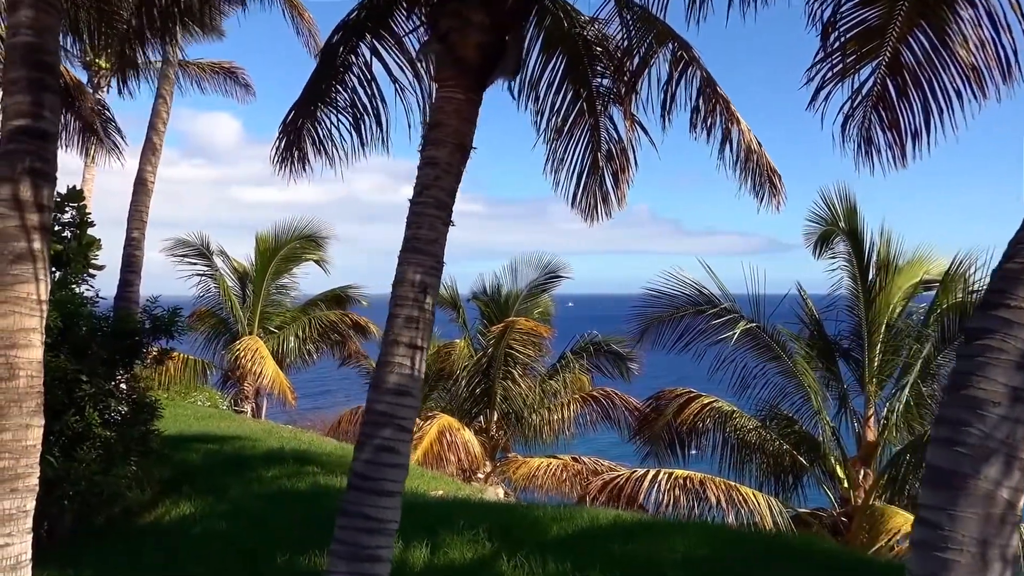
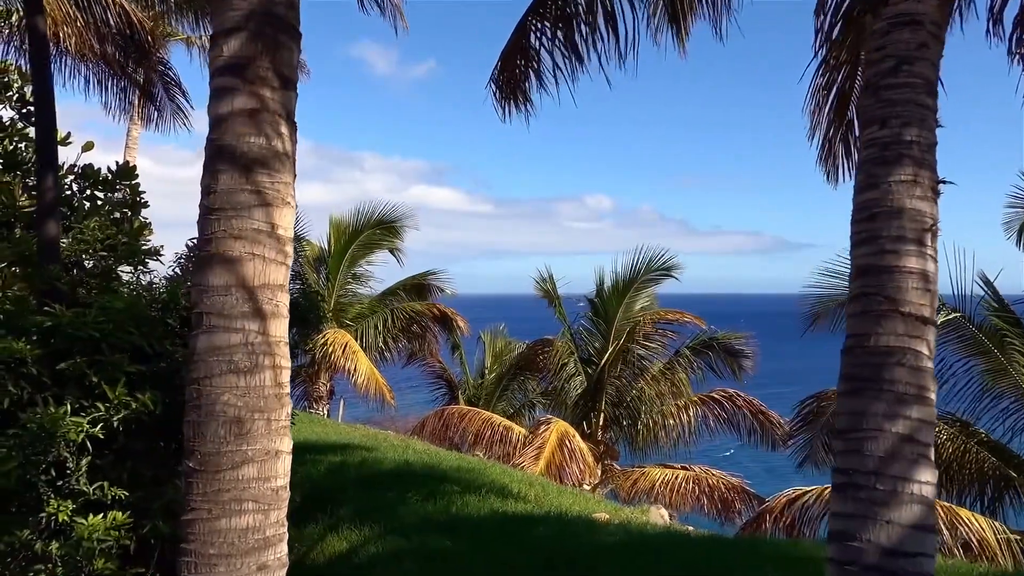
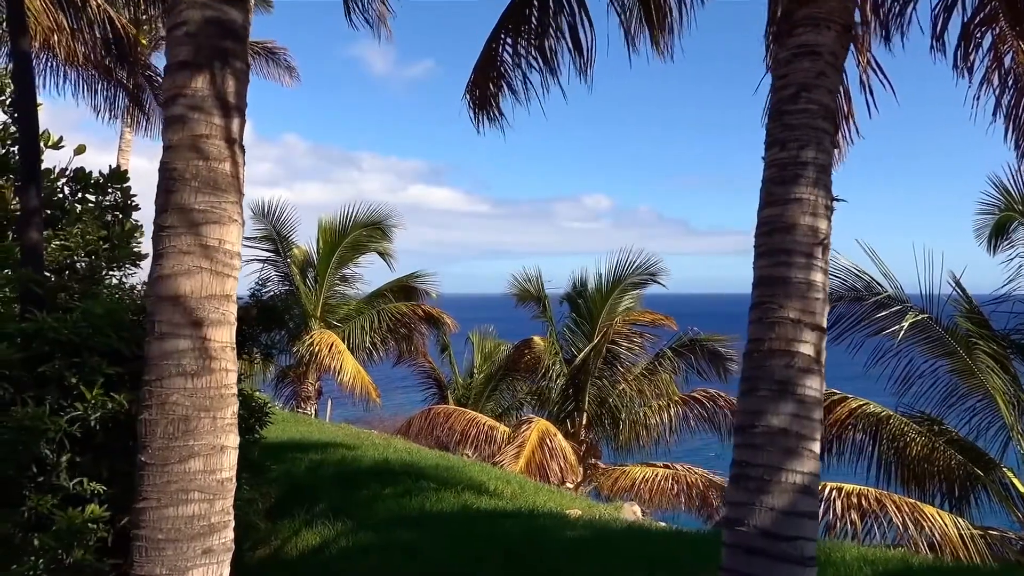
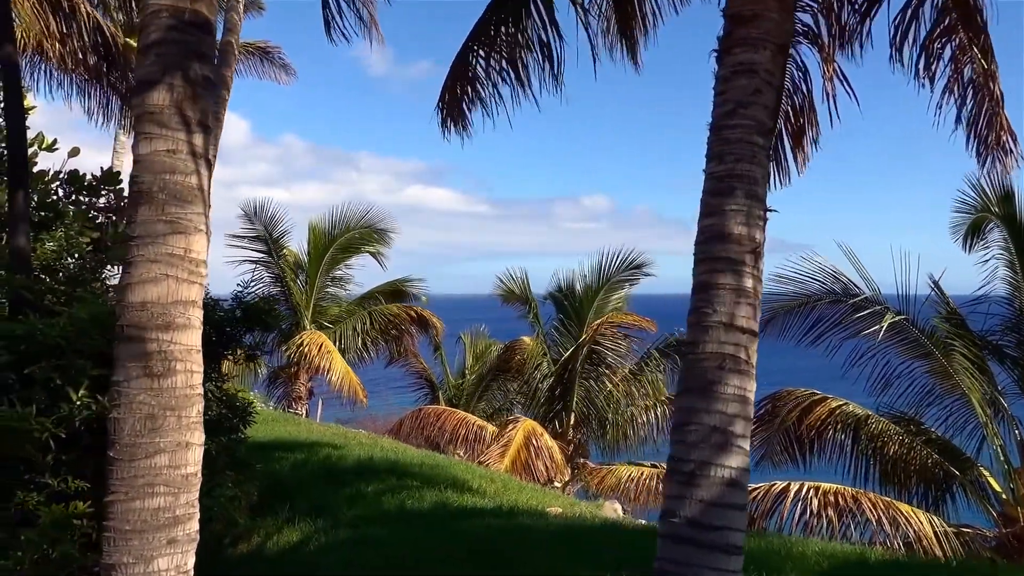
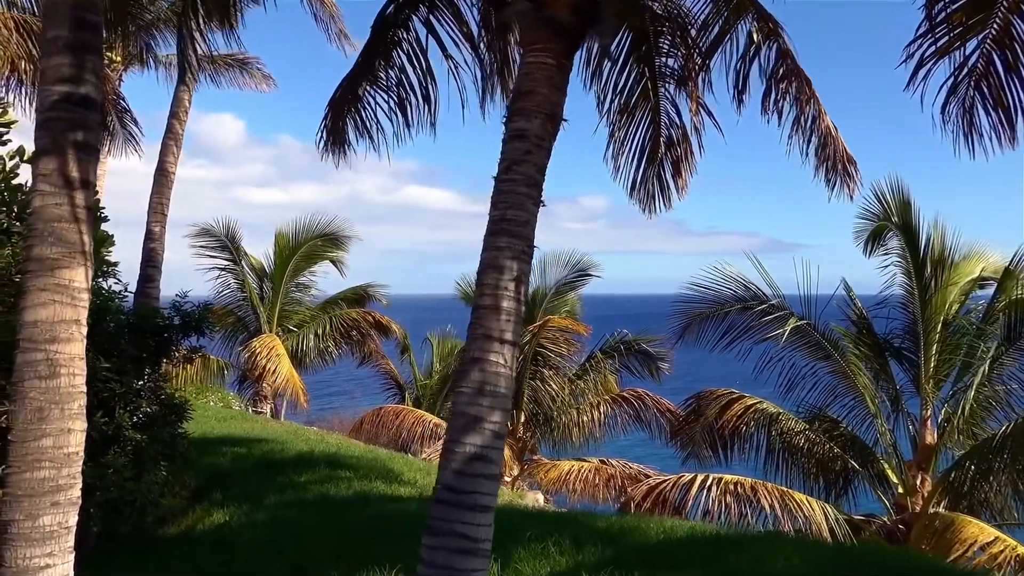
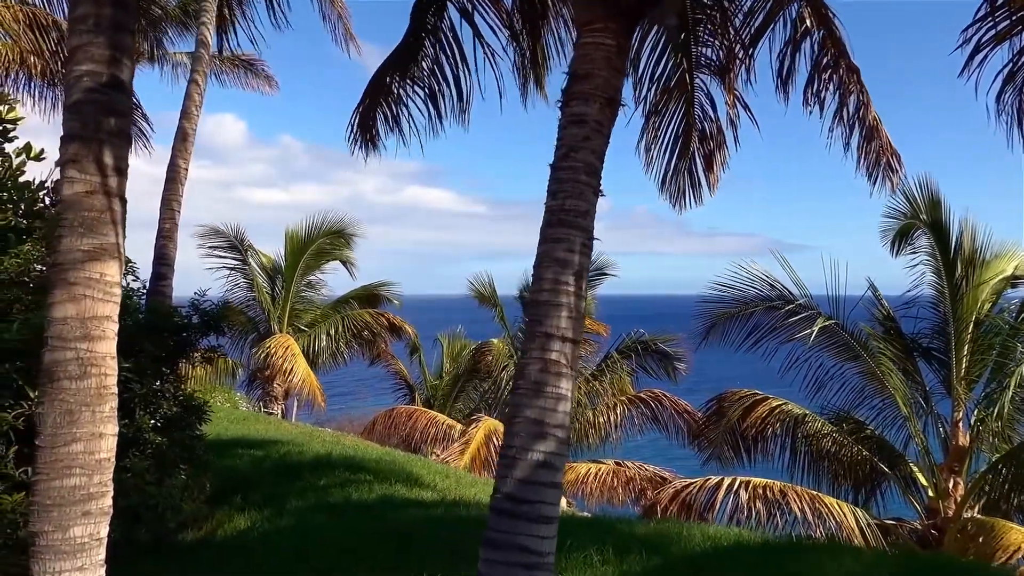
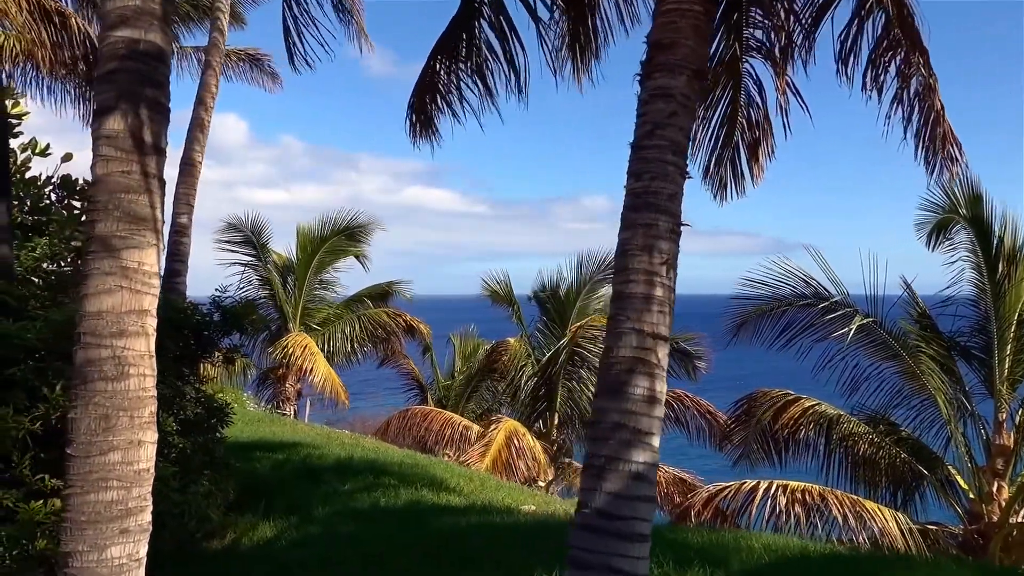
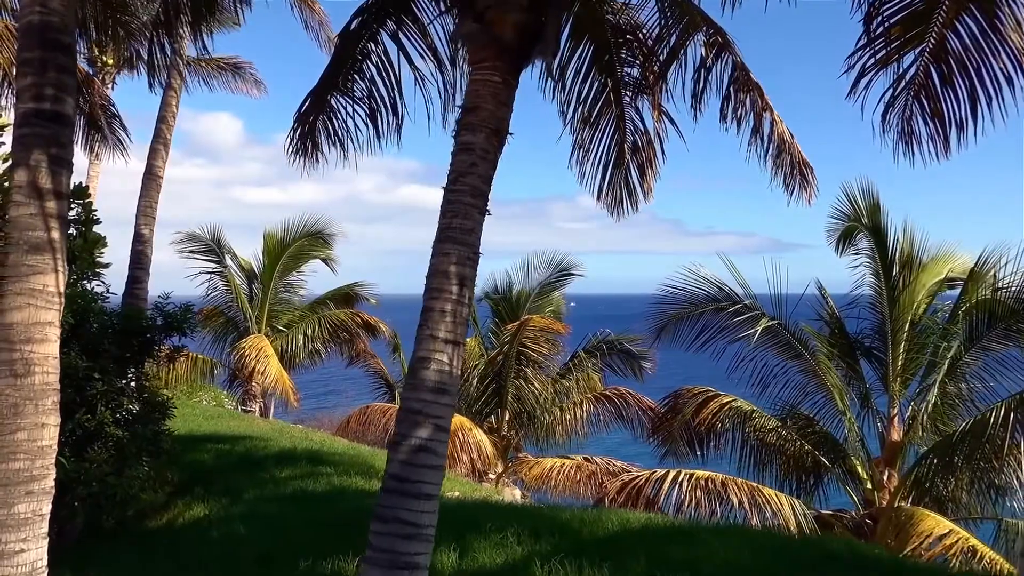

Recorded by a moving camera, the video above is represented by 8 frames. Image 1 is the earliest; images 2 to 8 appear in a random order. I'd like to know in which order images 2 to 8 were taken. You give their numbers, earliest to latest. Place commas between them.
8, 5, 6, 7, 4, 3, 2
